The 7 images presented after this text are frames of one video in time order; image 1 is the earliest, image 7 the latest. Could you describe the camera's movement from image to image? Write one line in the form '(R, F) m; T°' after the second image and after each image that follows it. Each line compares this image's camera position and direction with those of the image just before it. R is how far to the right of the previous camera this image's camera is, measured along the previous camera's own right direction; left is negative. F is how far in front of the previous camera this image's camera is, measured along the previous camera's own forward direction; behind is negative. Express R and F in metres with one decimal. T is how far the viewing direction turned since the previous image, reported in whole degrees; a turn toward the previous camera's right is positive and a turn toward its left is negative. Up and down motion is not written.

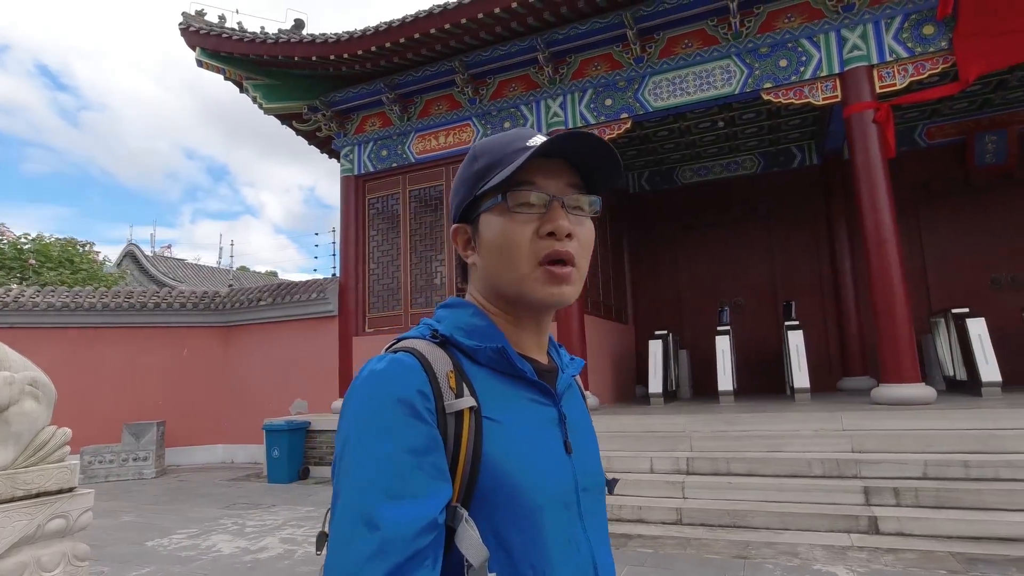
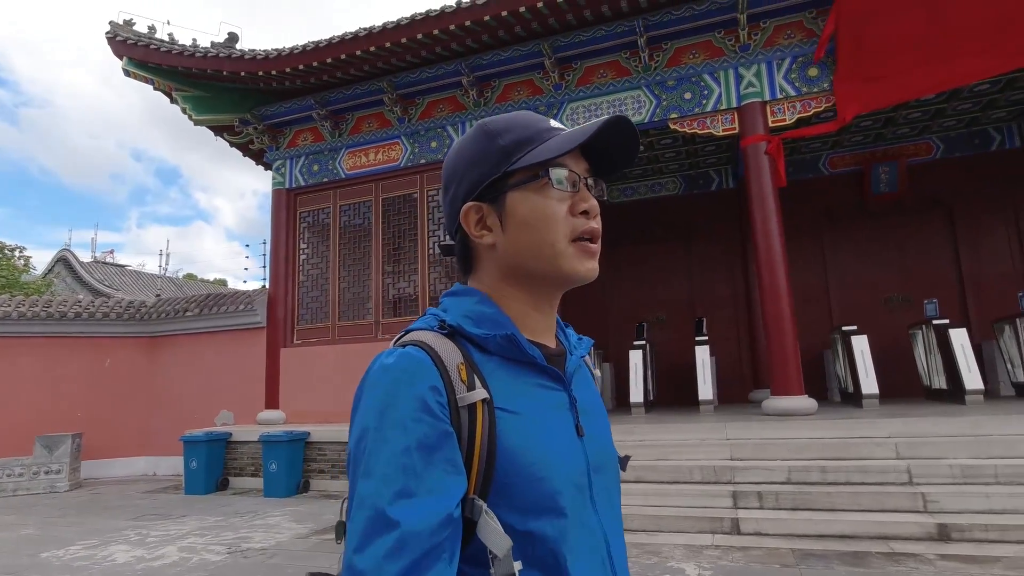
(+0.4, -0.3) m; +4°
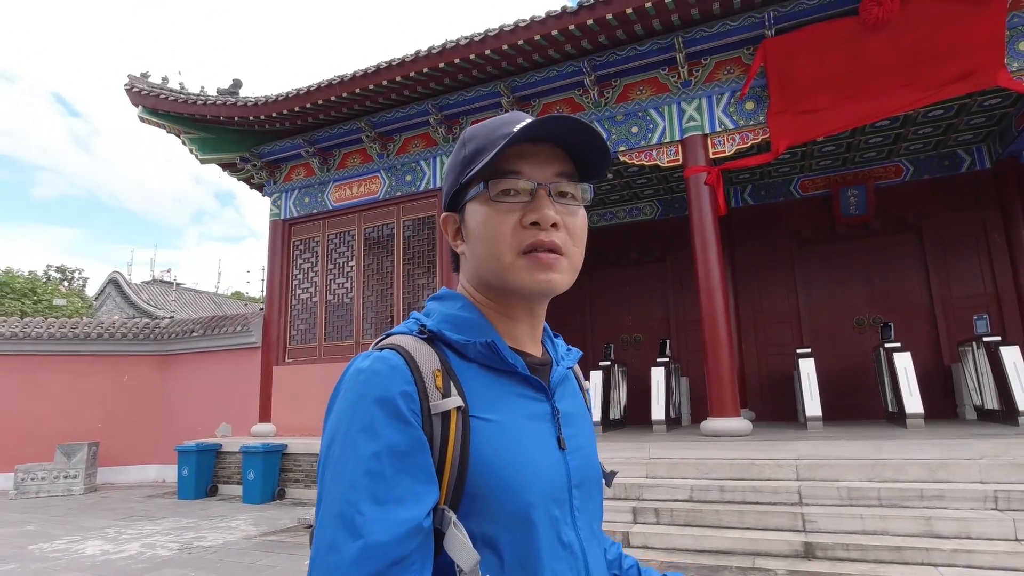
(+1.0, -0.4) m; -5°
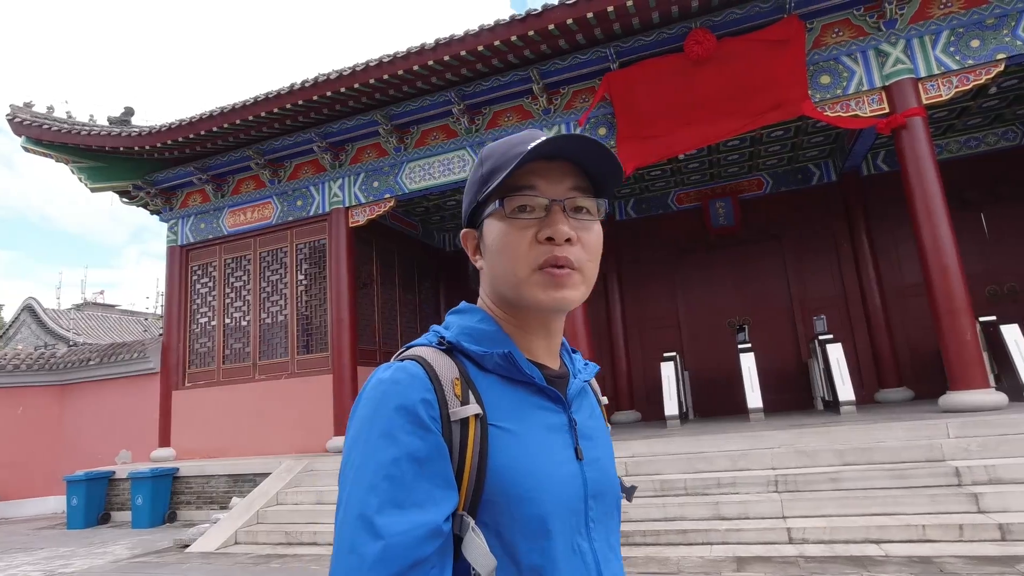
(+0.9, -0.4) m; +4°
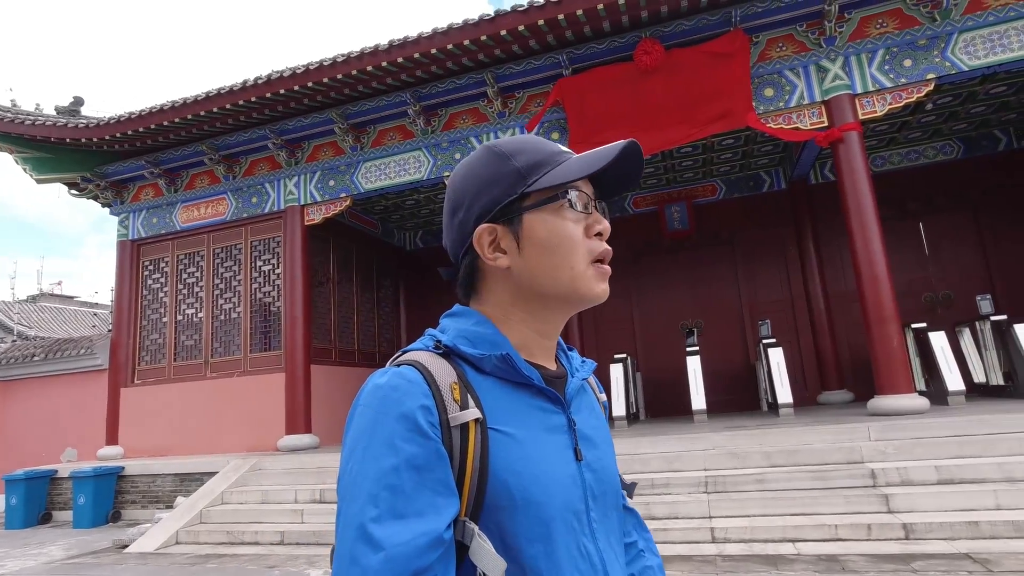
(+0.3, -0.1) m; +3°
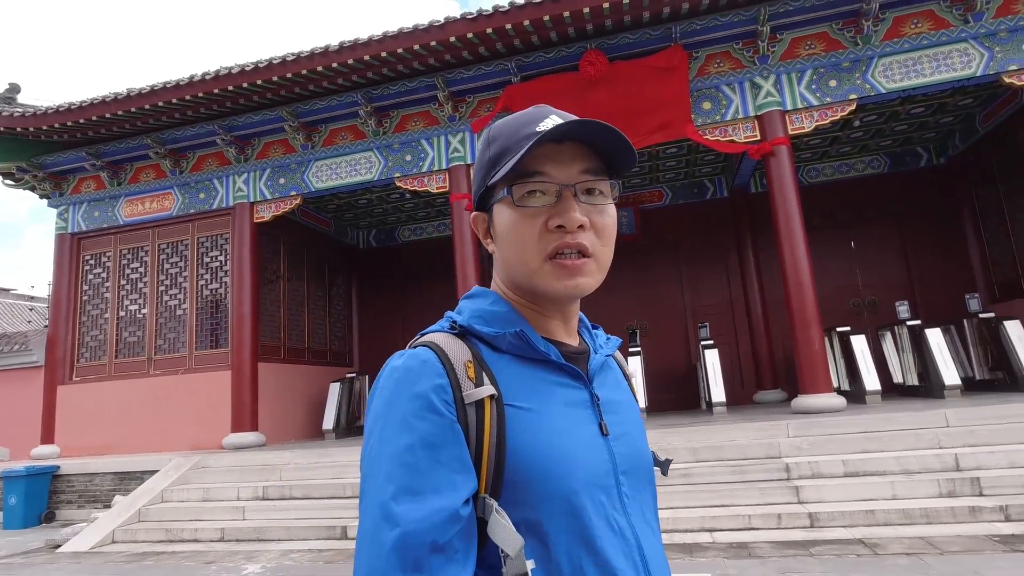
(+0.2, -0.2) m; +4°
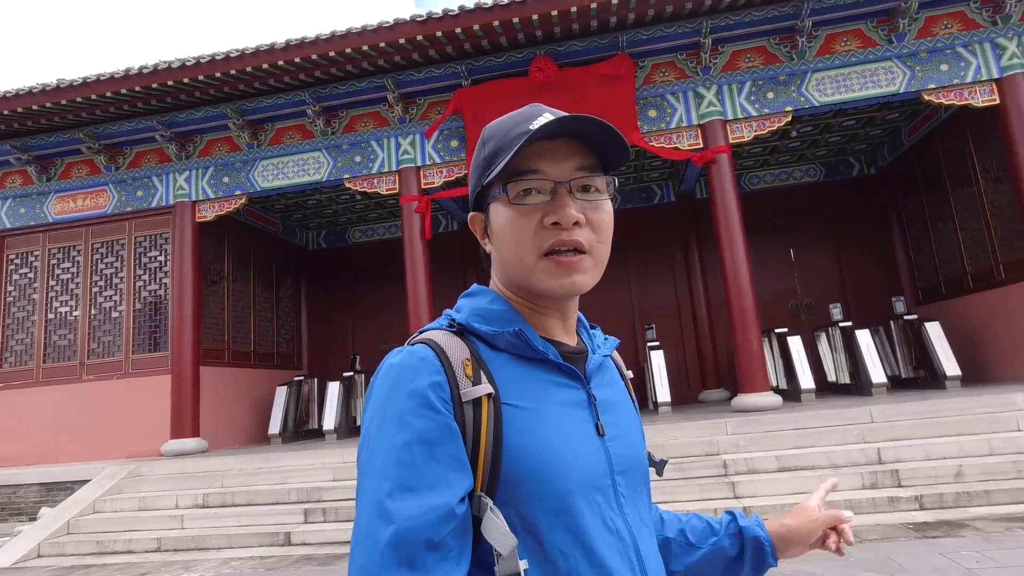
(+0.1, 0.0) m; +4°
